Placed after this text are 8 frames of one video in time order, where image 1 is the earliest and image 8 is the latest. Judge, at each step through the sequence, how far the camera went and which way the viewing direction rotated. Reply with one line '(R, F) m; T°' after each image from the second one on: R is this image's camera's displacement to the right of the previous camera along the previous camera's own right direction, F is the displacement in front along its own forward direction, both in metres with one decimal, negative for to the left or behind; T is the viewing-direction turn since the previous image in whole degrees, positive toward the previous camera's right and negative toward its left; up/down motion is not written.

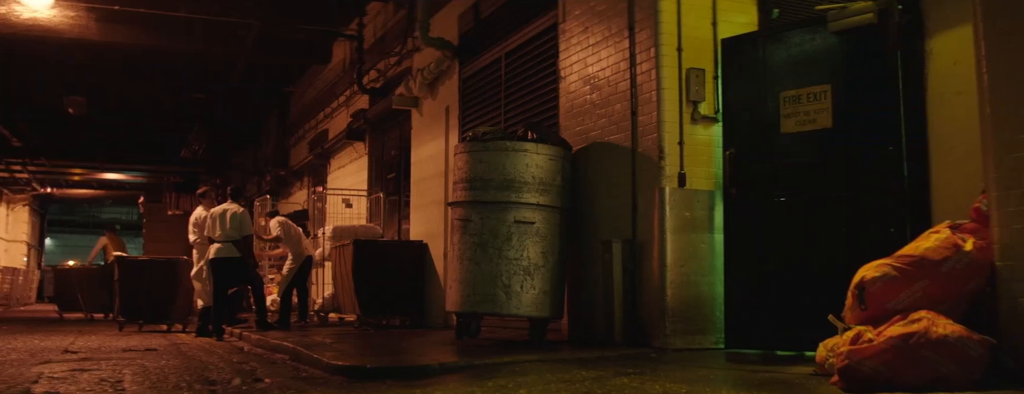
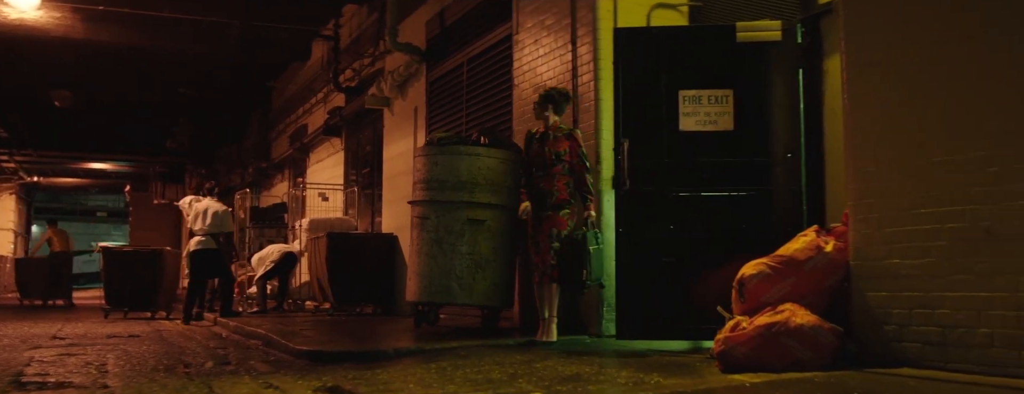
(+0.3, -0.6) m; +1°
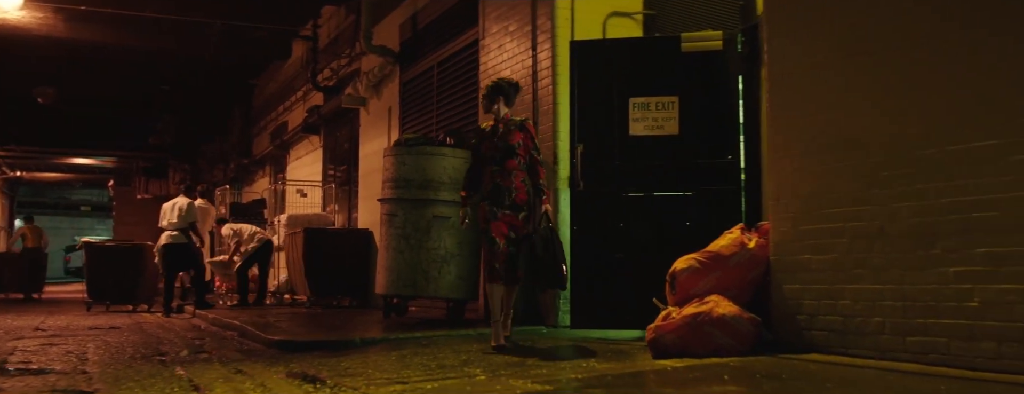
(+0.2, -0.4) m; +1°
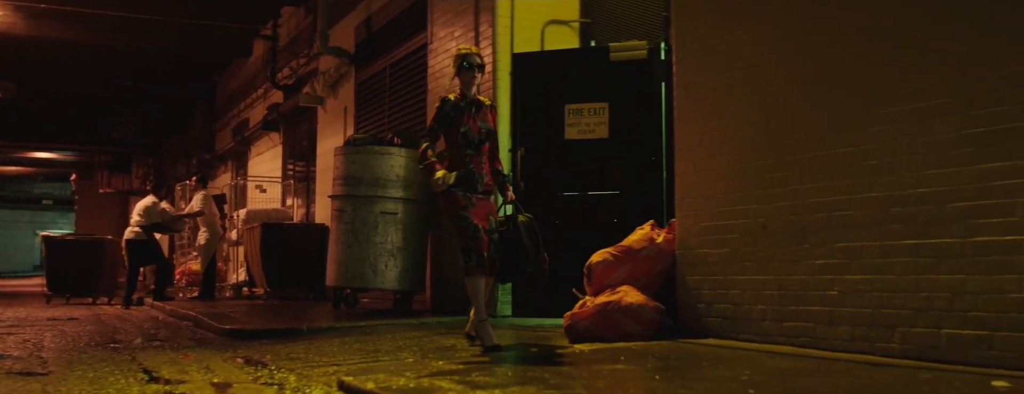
(+0.3, -0.4) m; +2°
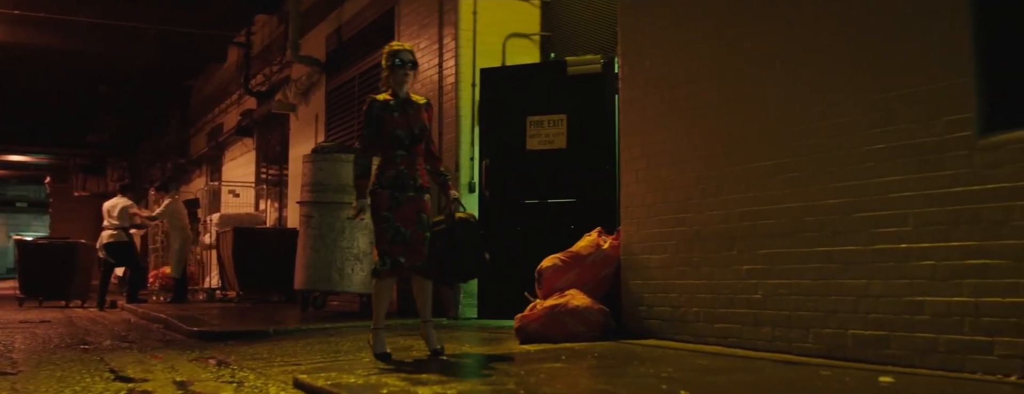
(+0.2, -0.3) m; +1°
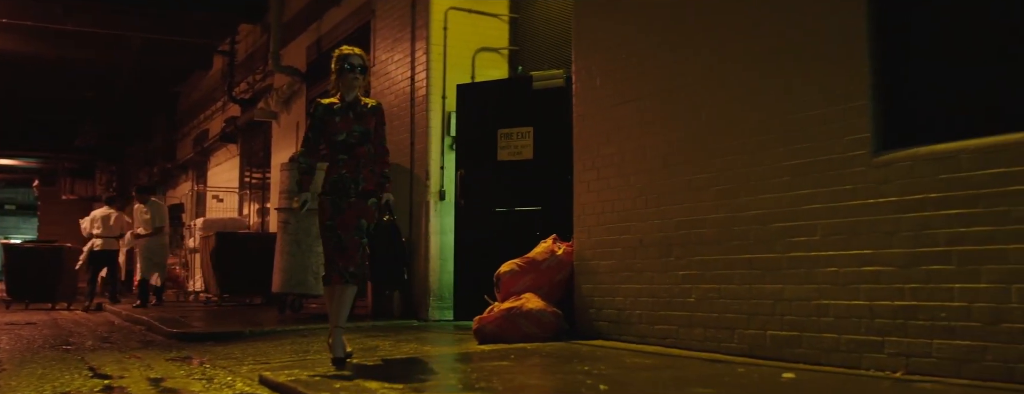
(+0.2, -0.3) m; +1°
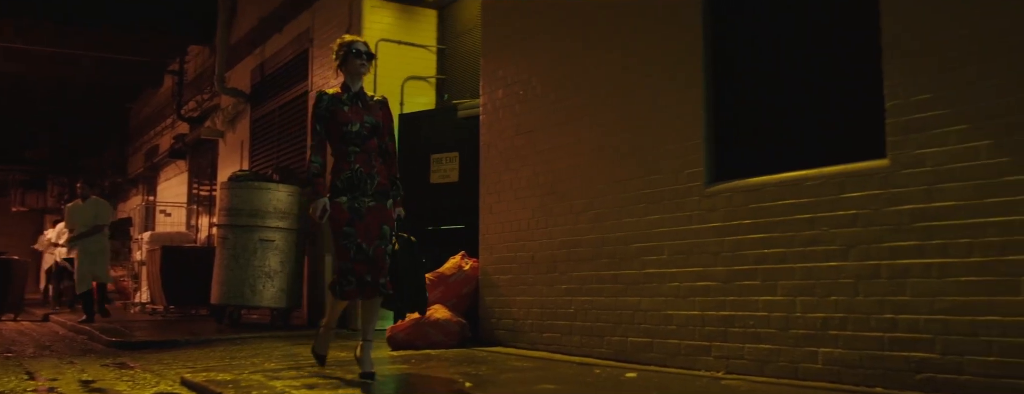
(+0.4, -0.6) m; +2°
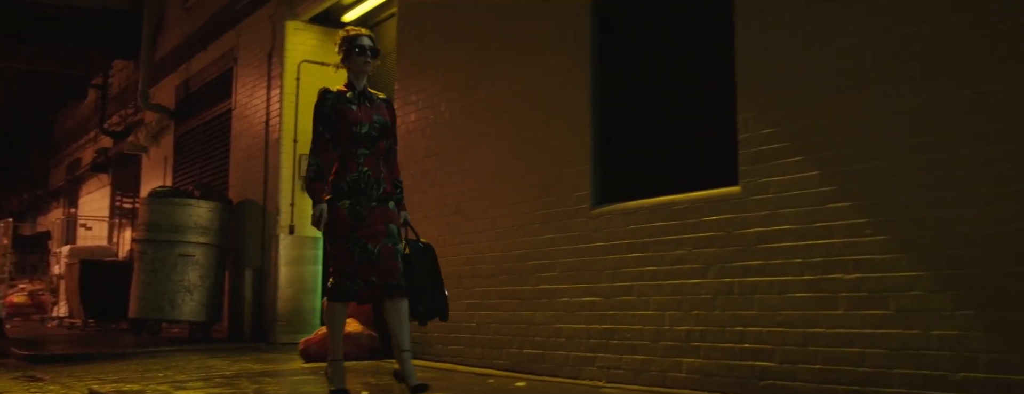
(+0.3, -0.3) m; +4°
